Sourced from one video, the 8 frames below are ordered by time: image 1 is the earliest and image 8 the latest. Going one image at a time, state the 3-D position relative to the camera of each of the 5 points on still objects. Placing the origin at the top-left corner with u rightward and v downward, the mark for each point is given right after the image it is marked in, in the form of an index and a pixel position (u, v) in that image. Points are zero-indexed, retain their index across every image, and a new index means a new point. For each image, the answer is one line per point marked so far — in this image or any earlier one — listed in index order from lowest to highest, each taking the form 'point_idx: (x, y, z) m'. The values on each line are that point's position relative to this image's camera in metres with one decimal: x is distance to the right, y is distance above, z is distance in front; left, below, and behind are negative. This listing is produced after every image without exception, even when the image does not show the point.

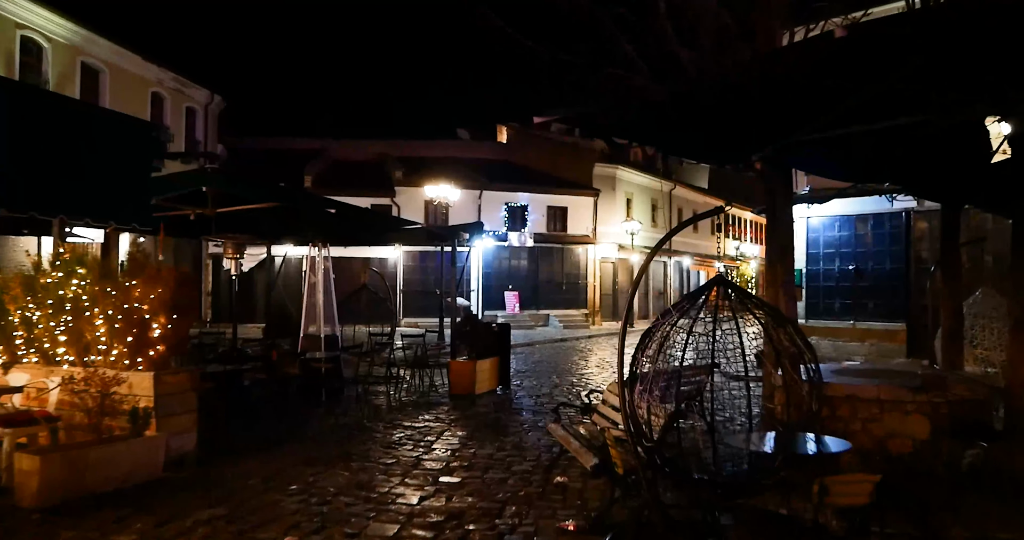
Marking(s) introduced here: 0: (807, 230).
0: (+5.3, +0.7, +16.1) m
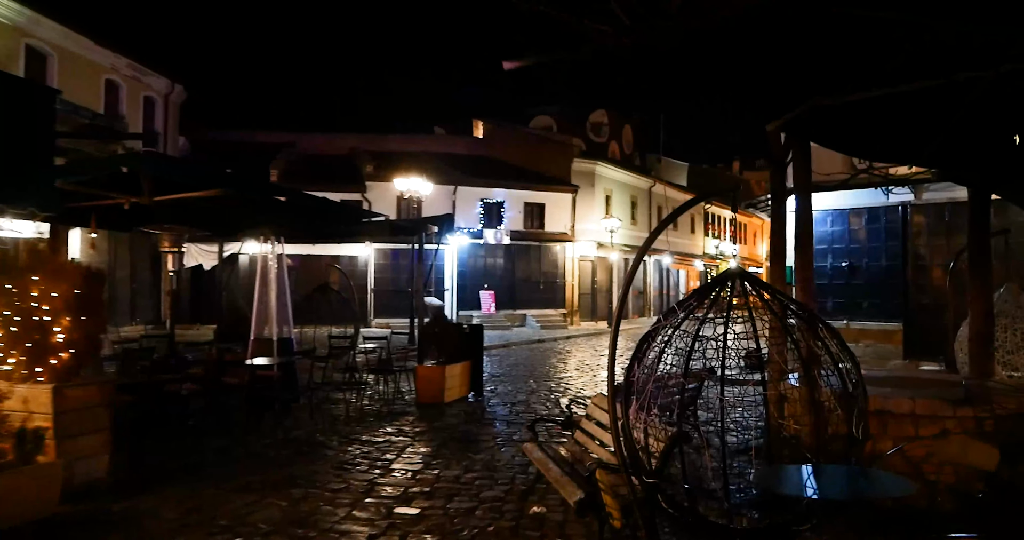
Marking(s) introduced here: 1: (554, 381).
0: (+4.9, +0.8, +15.3) m
1: (+0.6, -1.7, +14.0) m
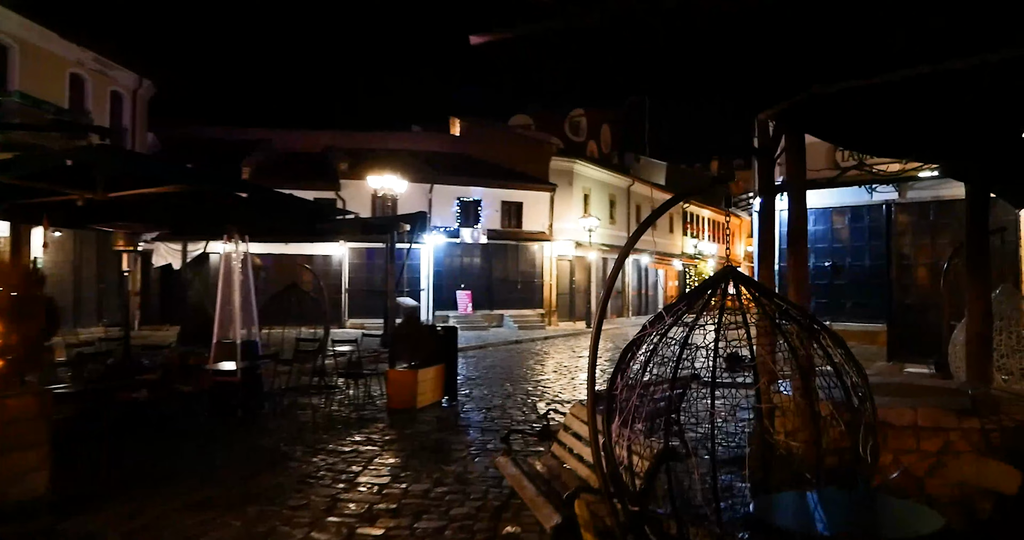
0: (+4.5, +0.8, +15.0) m
1: (+0.3, -1.7, +13.6) m
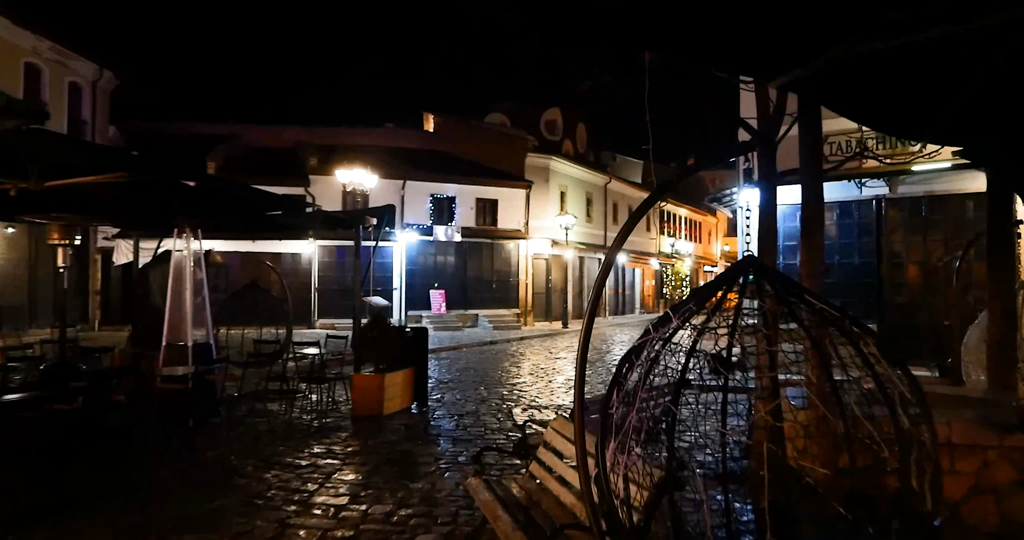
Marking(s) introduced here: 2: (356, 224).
0: (+4.1, +0.8, +14.4) m
1: (-0.1, -1.7, +12.9) m
2: (-1.9, +0.5, +10.8) m
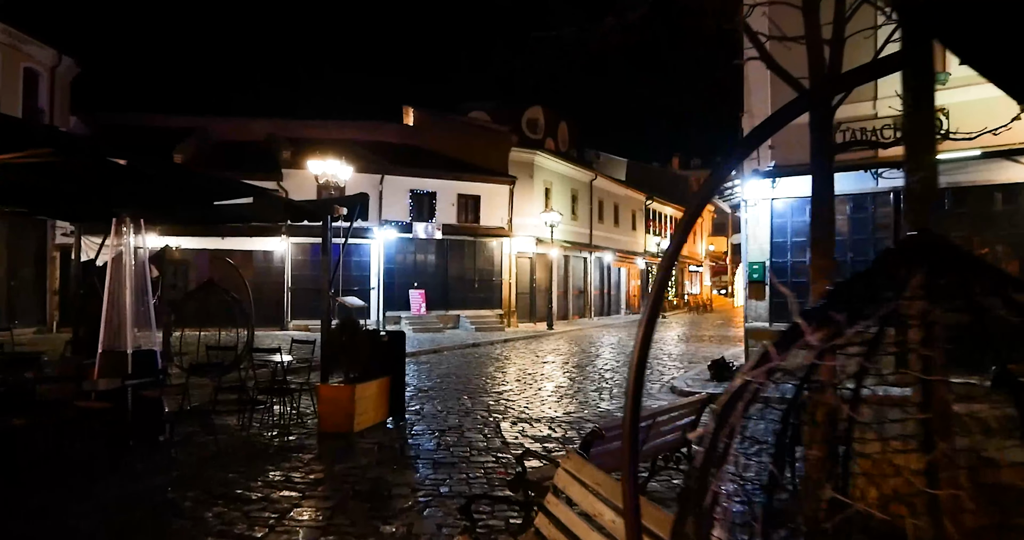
0: (+3.9, +0.8, +13.3) m
1: (-0.3, -1.7, +11.8) m
2: (-2.0, +0.6, +9.6) m
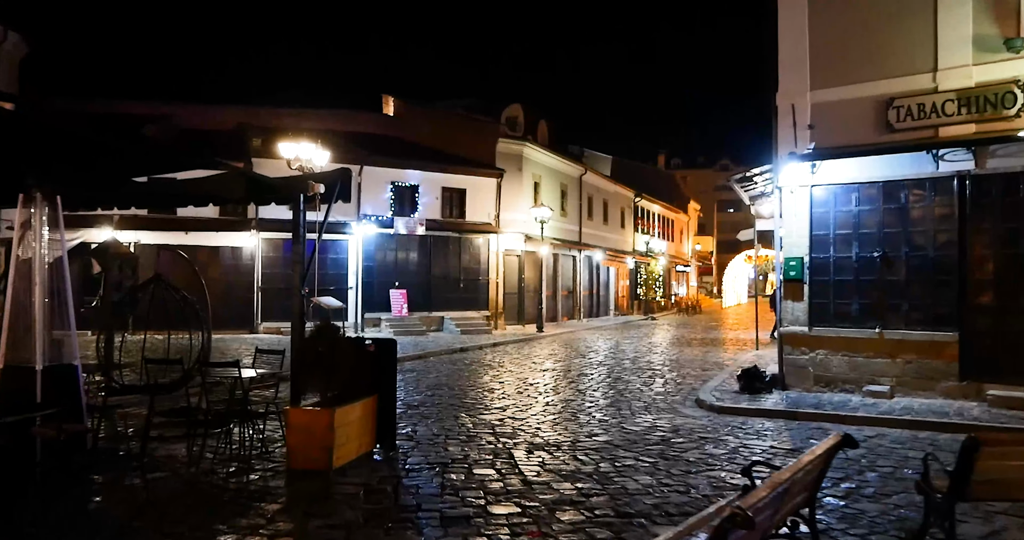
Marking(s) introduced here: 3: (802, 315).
0: (+3.9, +0.9, +11.7) m
1: (-0.2, -1.6, +10.0) m
2: (-1.9, +0.6, +7.8) m
3: (+3.8, -0.6, +11.8) m
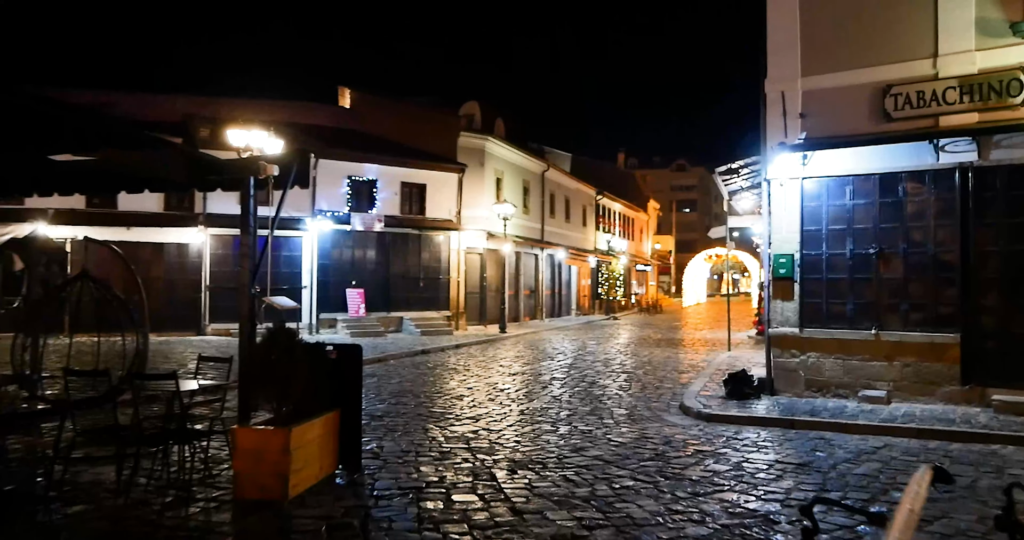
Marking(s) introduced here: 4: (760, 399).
0: (+3.6, +0.9, +11.0) m
1: (-0.5, -1.6, +9.1) m
2: (-2.0, +0.7, +6.8) m
3: (+3.5, -0.6, +11.1) m
4: (+3.0, -1.6, +10.8) m
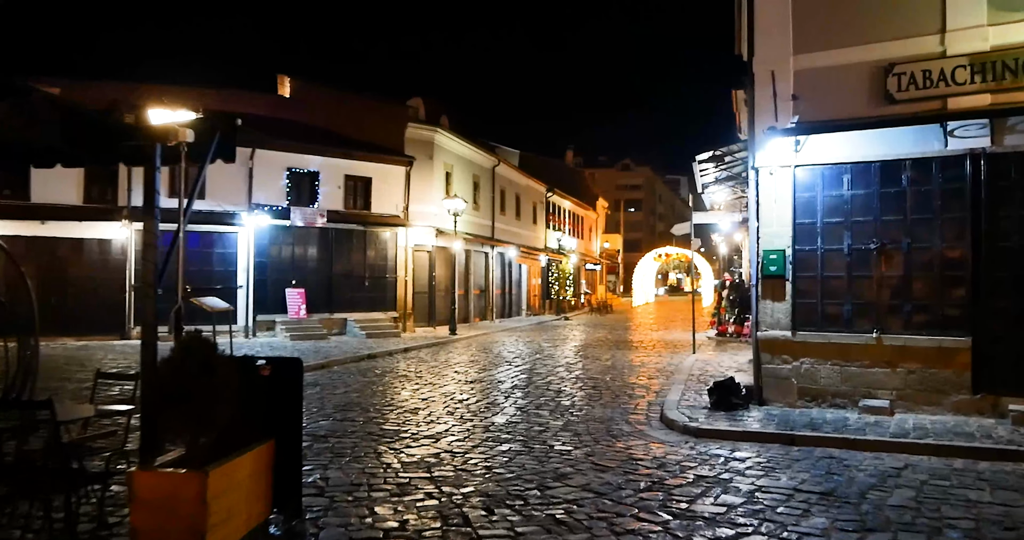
0: (+3.1, +0.9, +10.0) m
1: (-0.7, -1.5, +7.8) m
2: (-2.2, +0.7, +5.4) m
3: (+3.1, -0.5, +10.0) m
4: (+2.6, -1.5, +9.7) m
